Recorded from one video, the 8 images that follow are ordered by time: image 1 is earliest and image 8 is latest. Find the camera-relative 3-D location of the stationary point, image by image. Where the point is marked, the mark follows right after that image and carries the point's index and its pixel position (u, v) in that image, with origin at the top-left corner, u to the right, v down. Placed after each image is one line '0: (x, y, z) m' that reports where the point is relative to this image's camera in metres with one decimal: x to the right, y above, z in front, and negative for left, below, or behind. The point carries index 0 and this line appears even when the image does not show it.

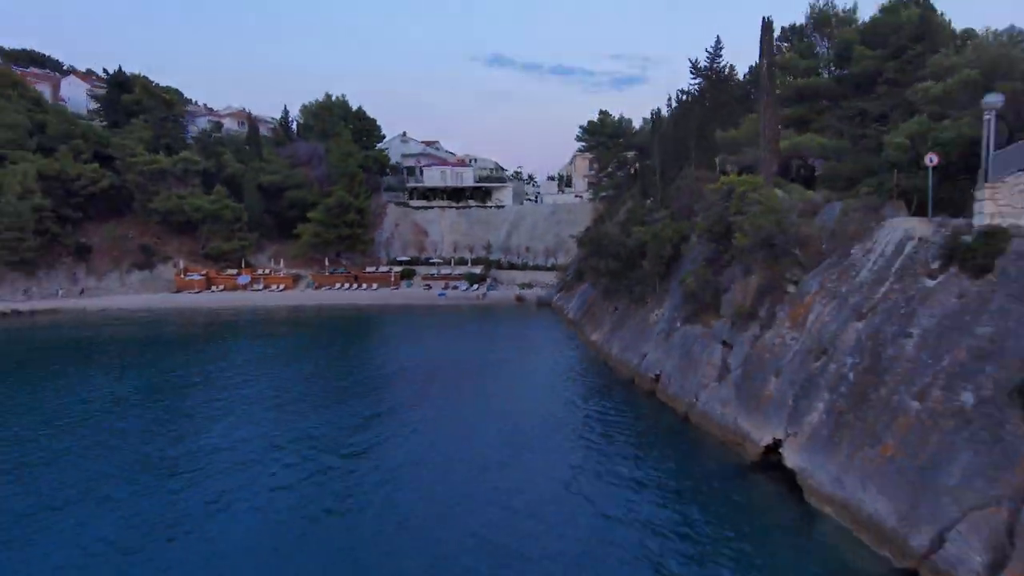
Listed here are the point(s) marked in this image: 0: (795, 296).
0: (+3.3, 0.0, +12.2) m
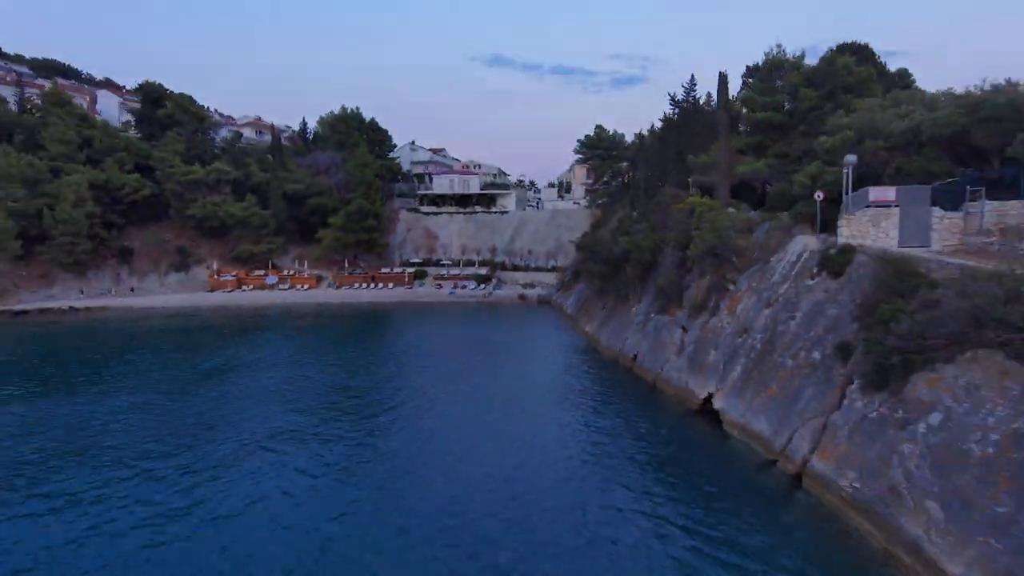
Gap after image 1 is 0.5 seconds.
0: (+3.5, 0.0, +16.6) m
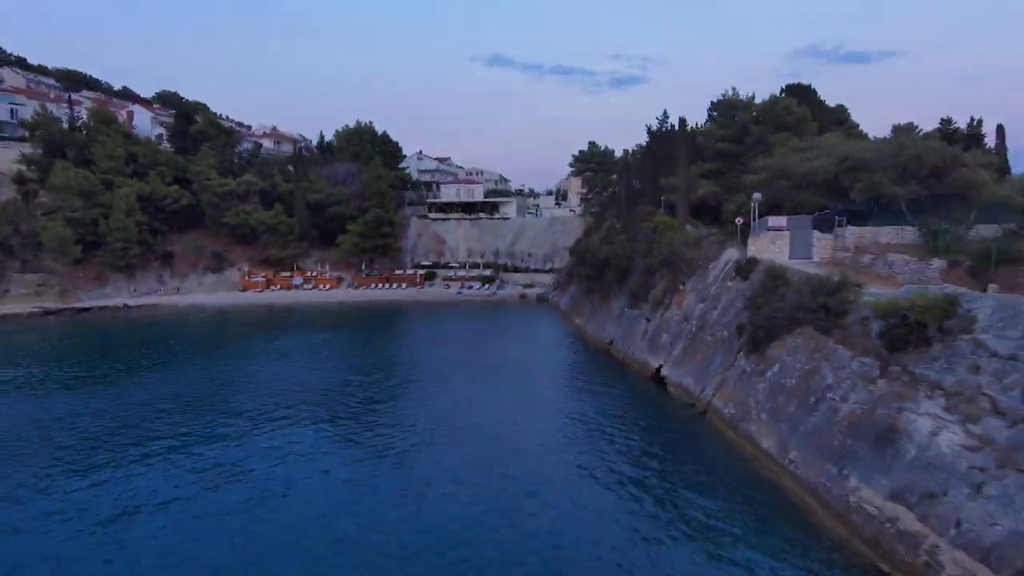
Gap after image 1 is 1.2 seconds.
0: (+3.6, 0.0, +22.1) m
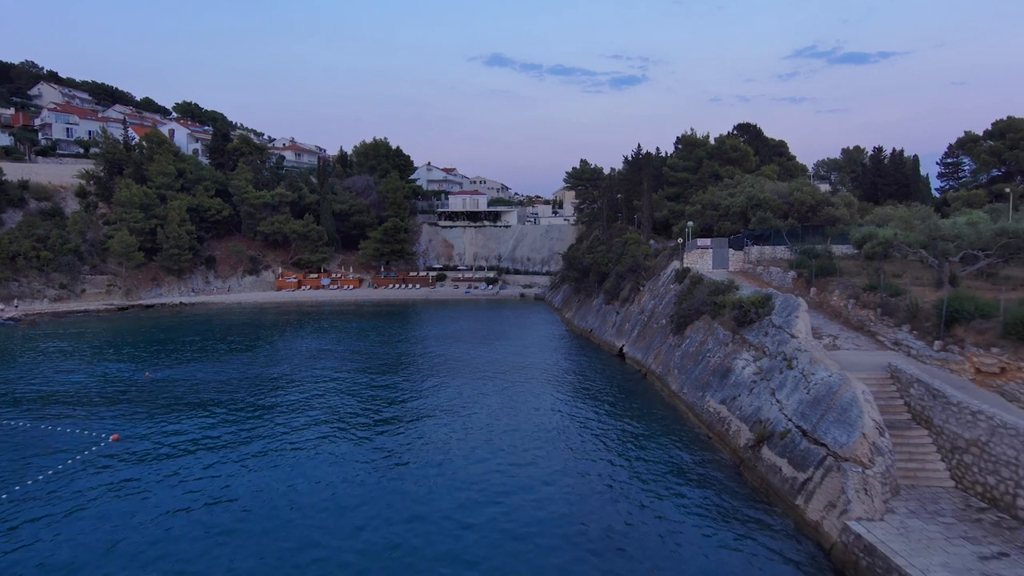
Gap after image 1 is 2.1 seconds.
0: (+3.7, 0.0, +29.6) m
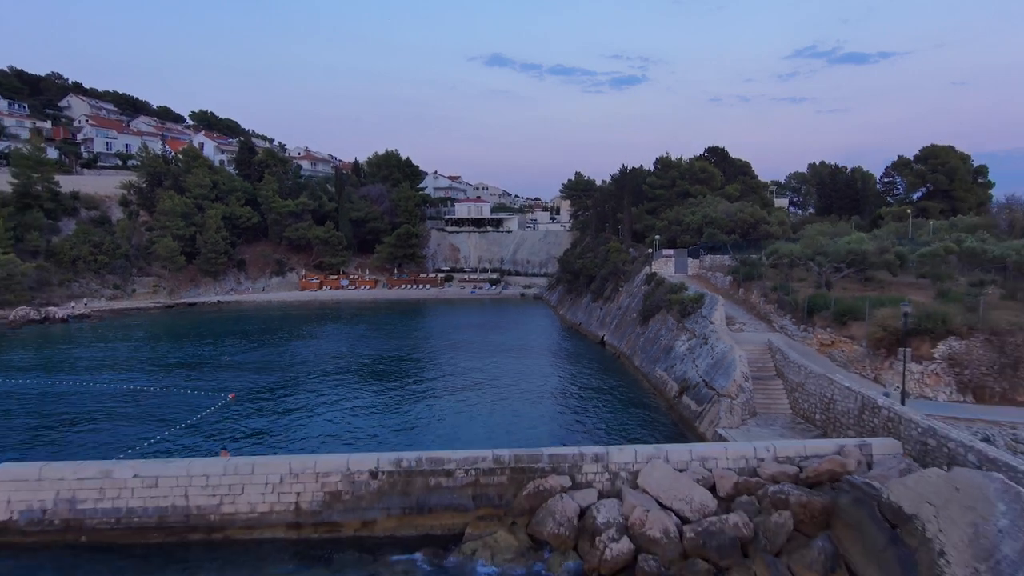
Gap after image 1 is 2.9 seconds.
0: (+3.7, -0.1, +36.2) m
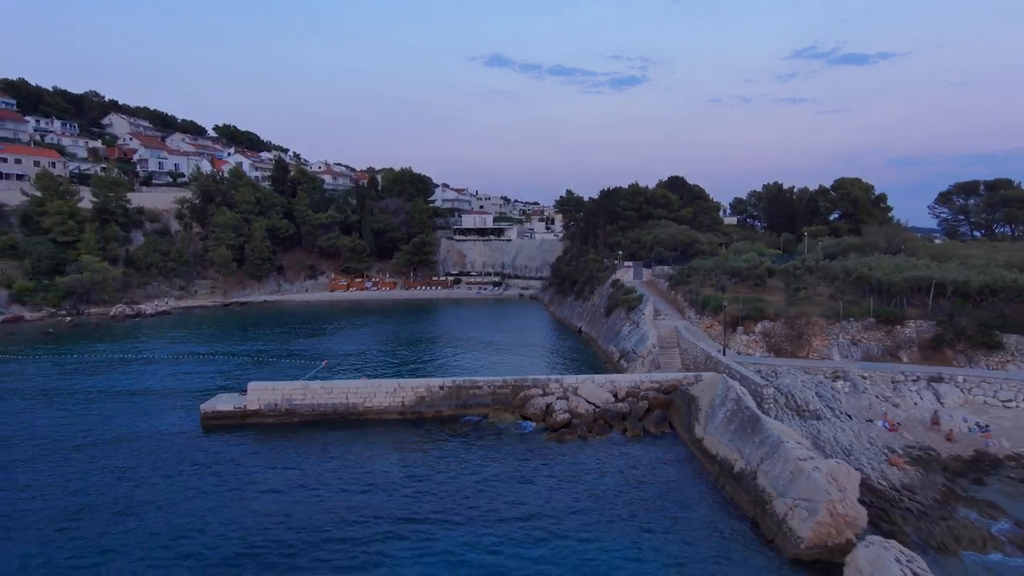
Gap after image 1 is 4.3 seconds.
0: (+3.7, -0.2, +47.5) m
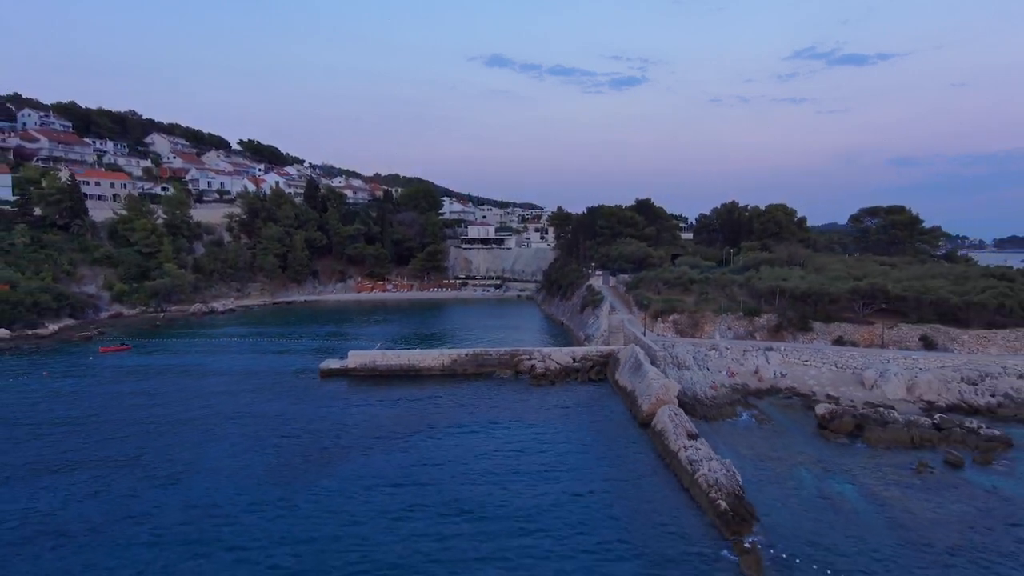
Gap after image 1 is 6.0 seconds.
0: (+3.7, -0.3, +61.7) m
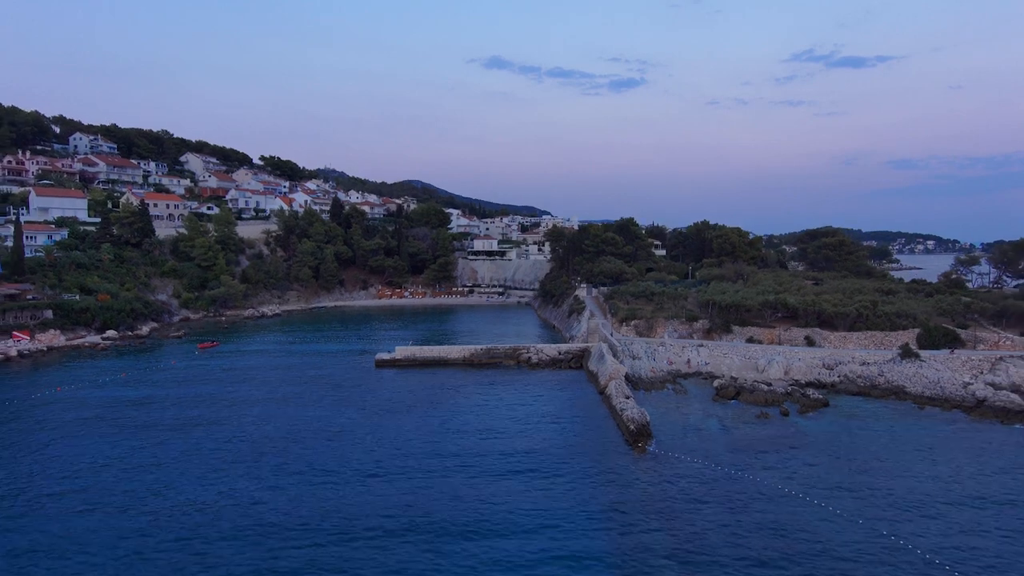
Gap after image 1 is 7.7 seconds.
0: (+3.8, -1.0, +75.6) m
